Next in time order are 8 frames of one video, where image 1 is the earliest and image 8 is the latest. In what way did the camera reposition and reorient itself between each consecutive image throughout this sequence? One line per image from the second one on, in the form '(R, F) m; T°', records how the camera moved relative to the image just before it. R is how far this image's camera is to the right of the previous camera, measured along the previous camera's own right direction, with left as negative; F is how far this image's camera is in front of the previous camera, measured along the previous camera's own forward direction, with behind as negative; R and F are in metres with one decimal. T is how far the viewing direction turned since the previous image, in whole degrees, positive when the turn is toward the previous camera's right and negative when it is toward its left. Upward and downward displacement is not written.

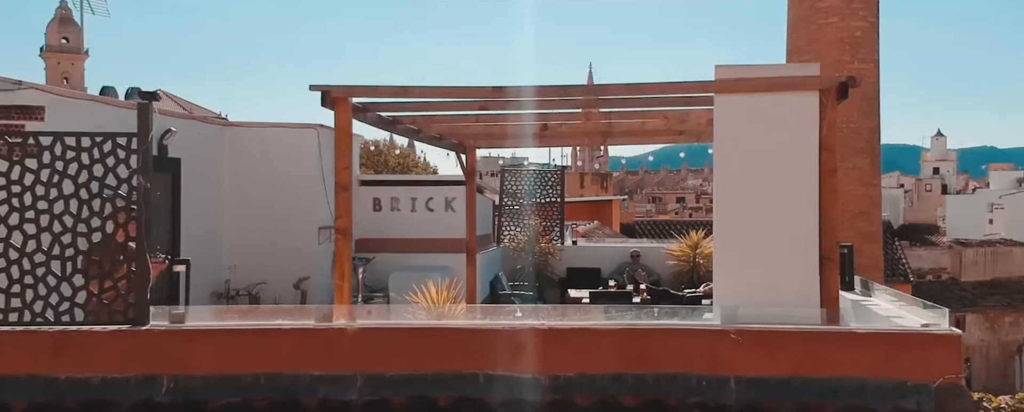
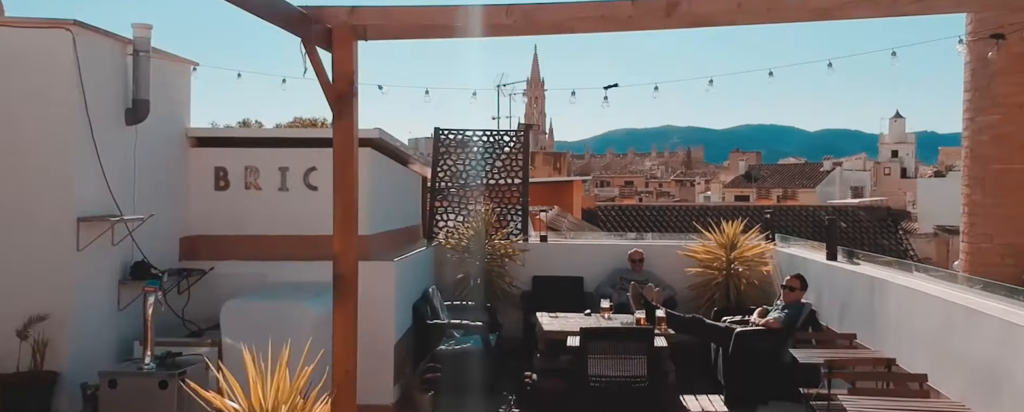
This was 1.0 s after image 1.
(+0.1, +3.3) m; +5°
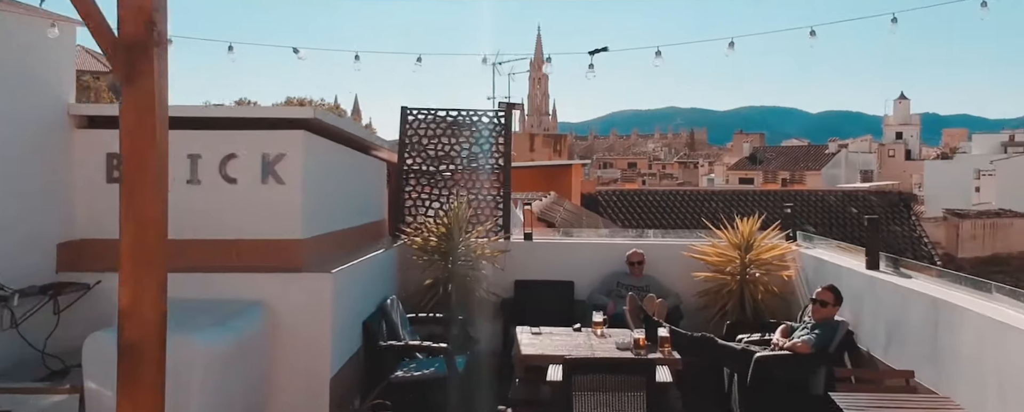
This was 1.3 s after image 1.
(+0.2, +1.0) m; 0°
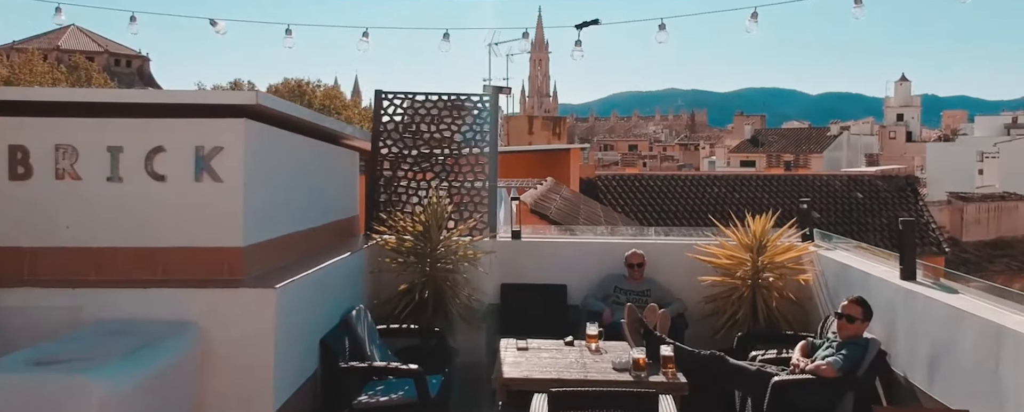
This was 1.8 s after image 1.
(+0.1, +0.6) m; 0°
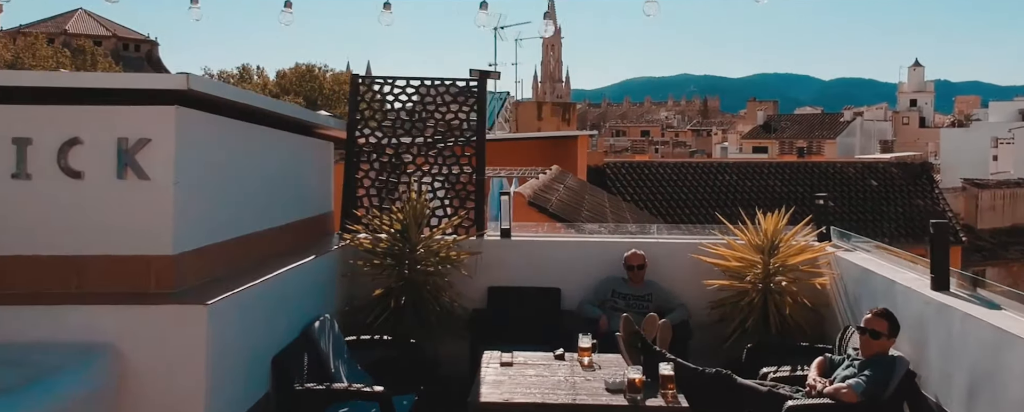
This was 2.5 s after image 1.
(+0.2, +0.5) m; -1°
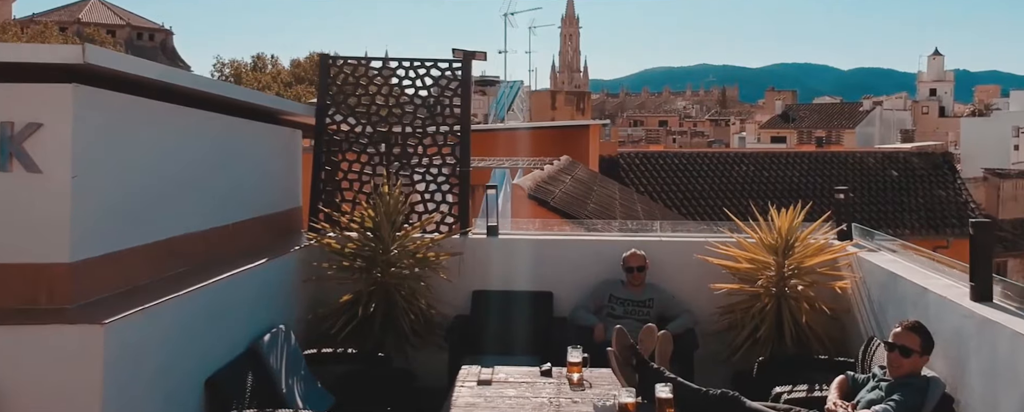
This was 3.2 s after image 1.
(+0.2, +0.5) m; -1°
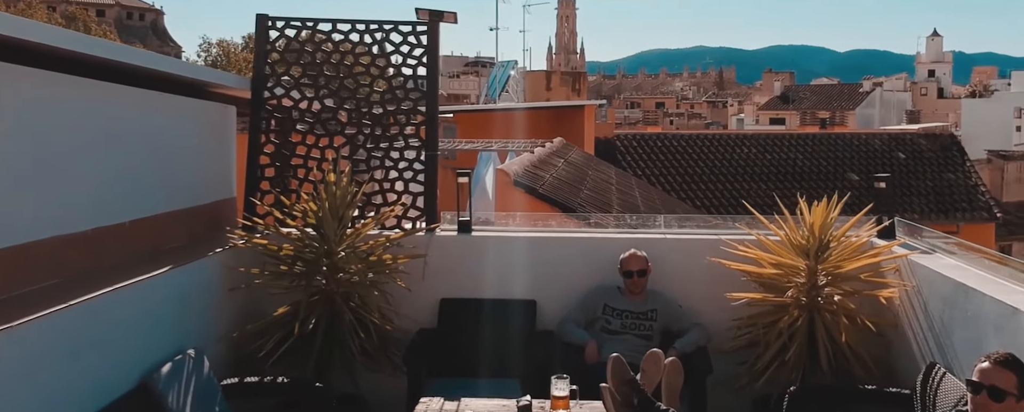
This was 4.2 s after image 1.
(+0.1, +0.8) m; 0°
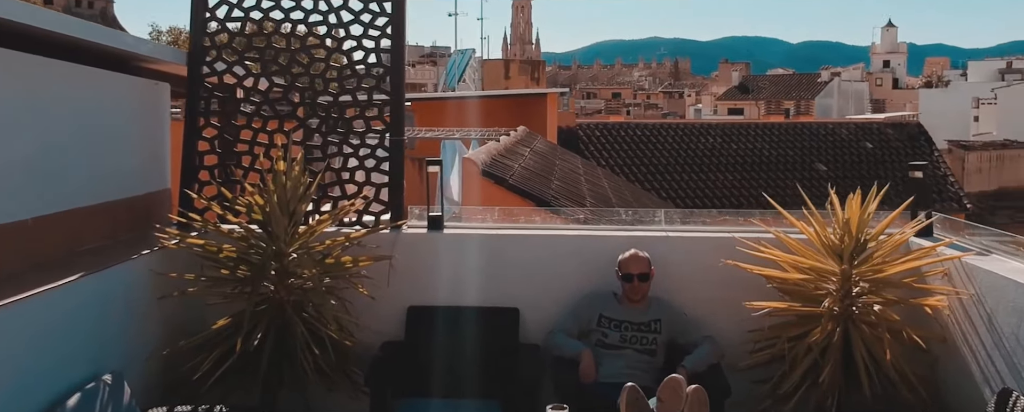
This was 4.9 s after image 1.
(-0.1, +0.6) m; +3°
